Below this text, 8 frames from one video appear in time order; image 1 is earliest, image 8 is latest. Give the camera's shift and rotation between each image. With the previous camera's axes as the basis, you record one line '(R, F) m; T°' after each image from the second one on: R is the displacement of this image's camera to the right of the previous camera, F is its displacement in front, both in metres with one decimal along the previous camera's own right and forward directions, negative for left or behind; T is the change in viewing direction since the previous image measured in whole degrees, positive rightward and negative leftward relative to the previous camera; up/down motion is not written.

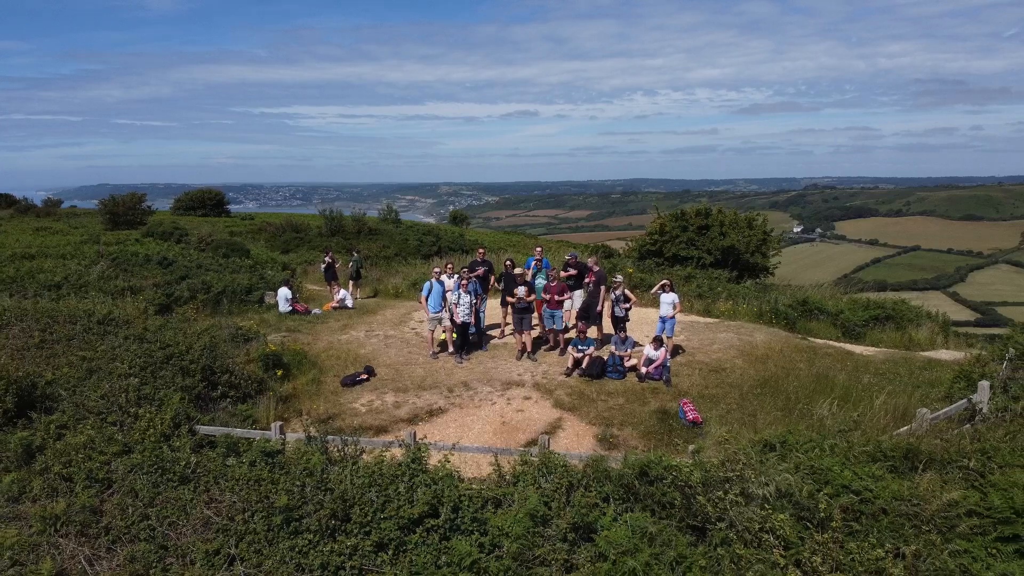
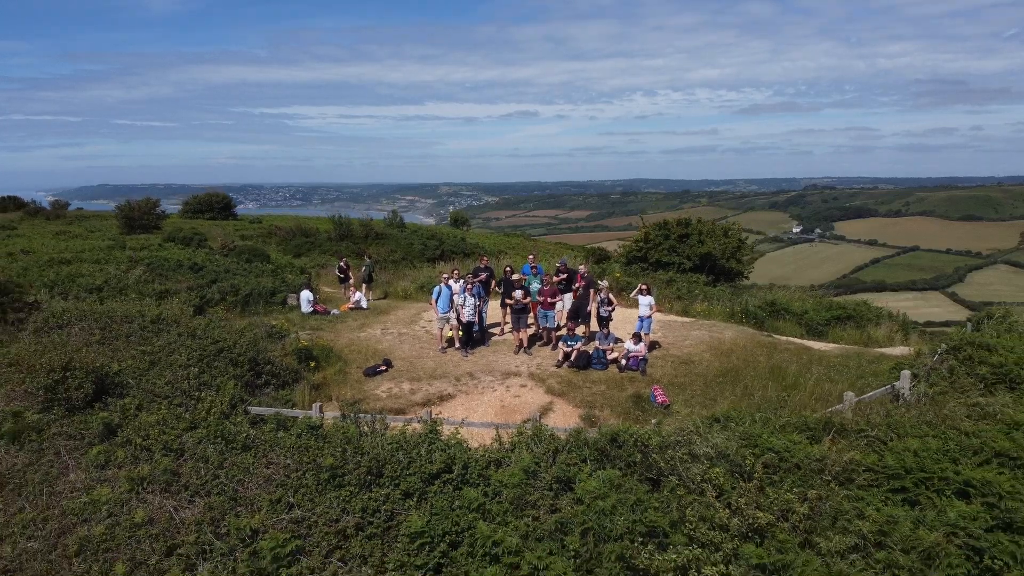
(0.0, -1.1) m; 0°
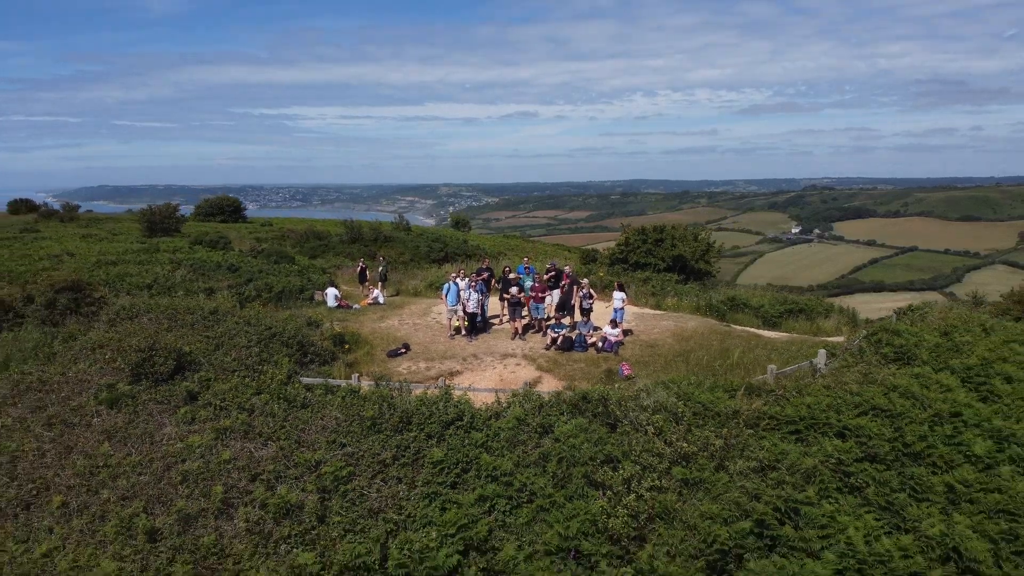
(0.0, -1.7) m; 0°
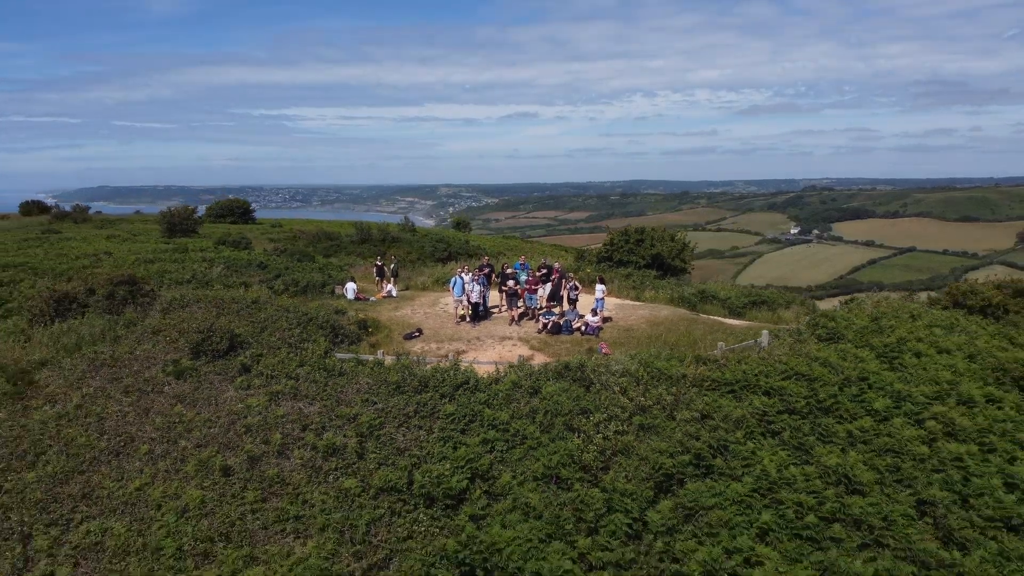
(0.0, -1.7) m; 0°
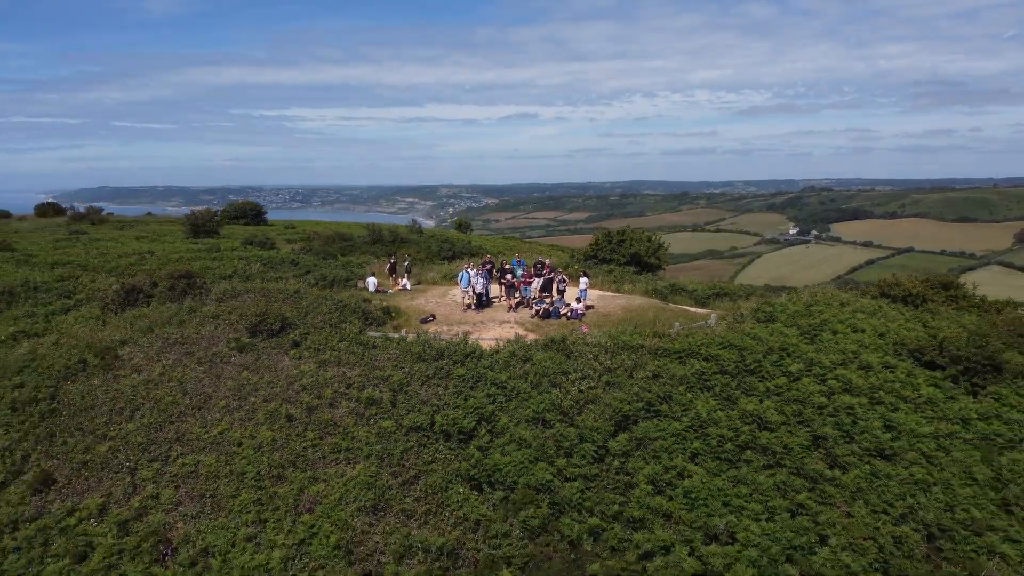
(0.0, -2.3) m; 0°
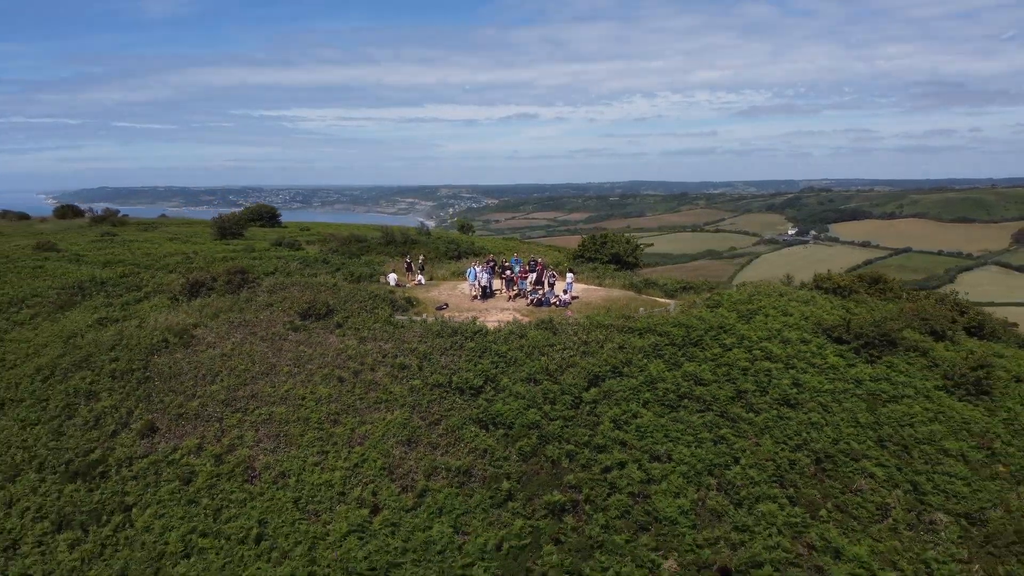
(0.0, -3.1) m; 0°
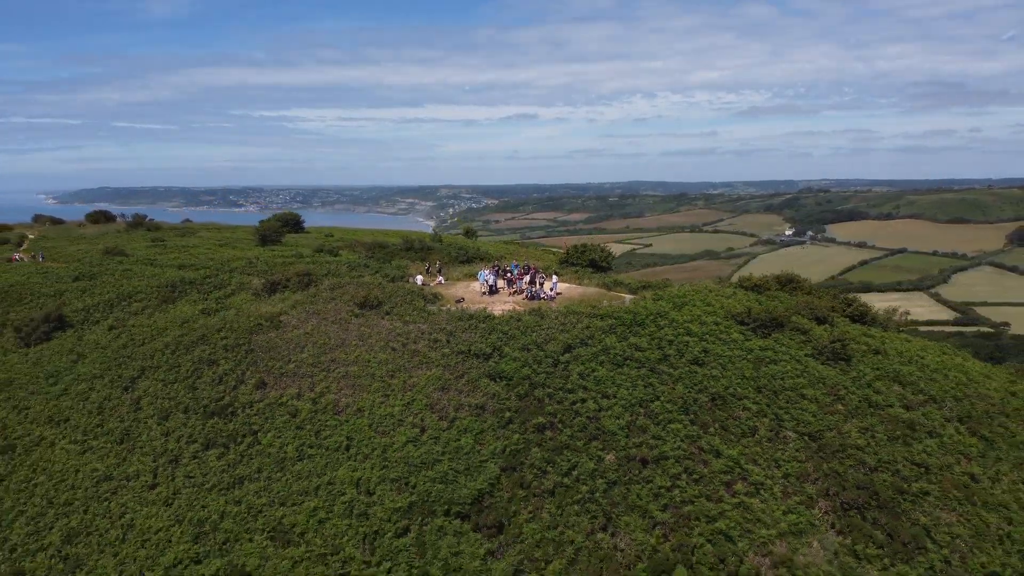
(0.0, -6.0) m; 0°
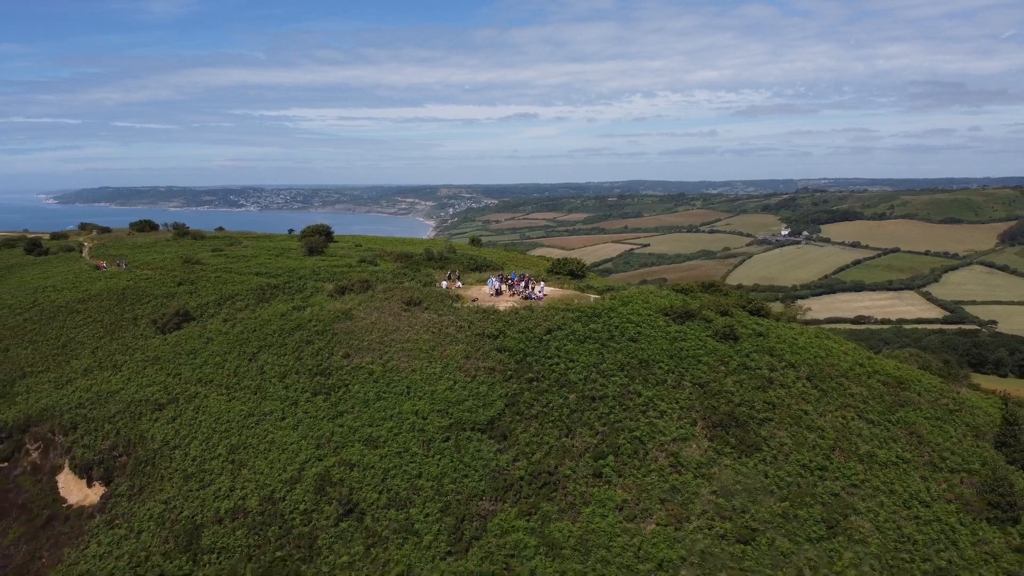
(0.0, -9.9) m; 0°
